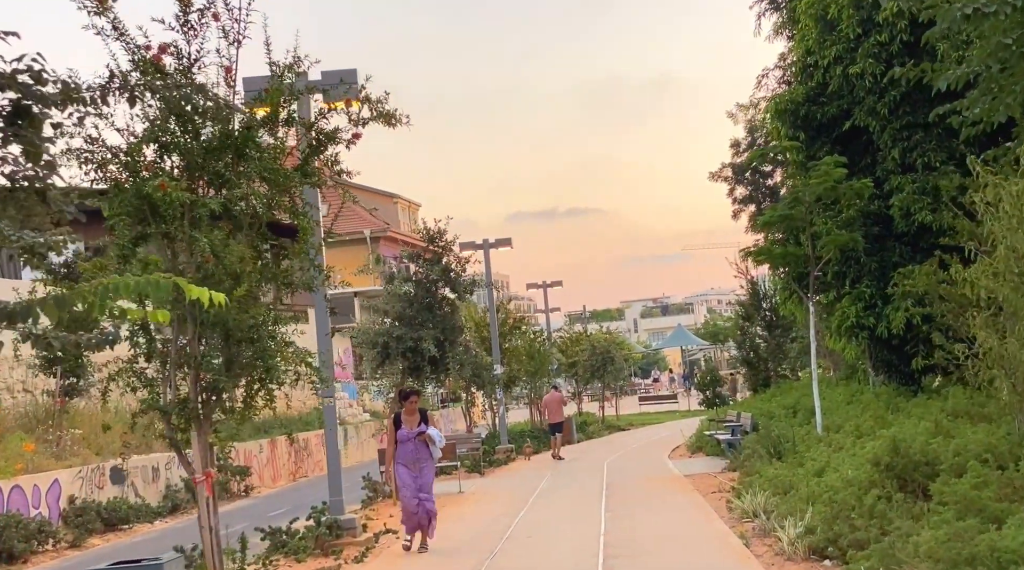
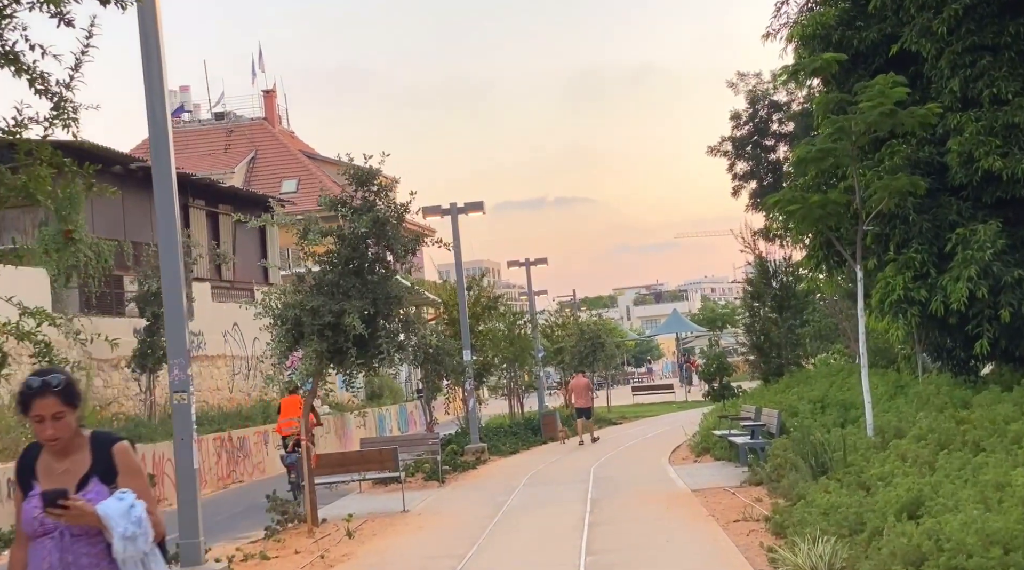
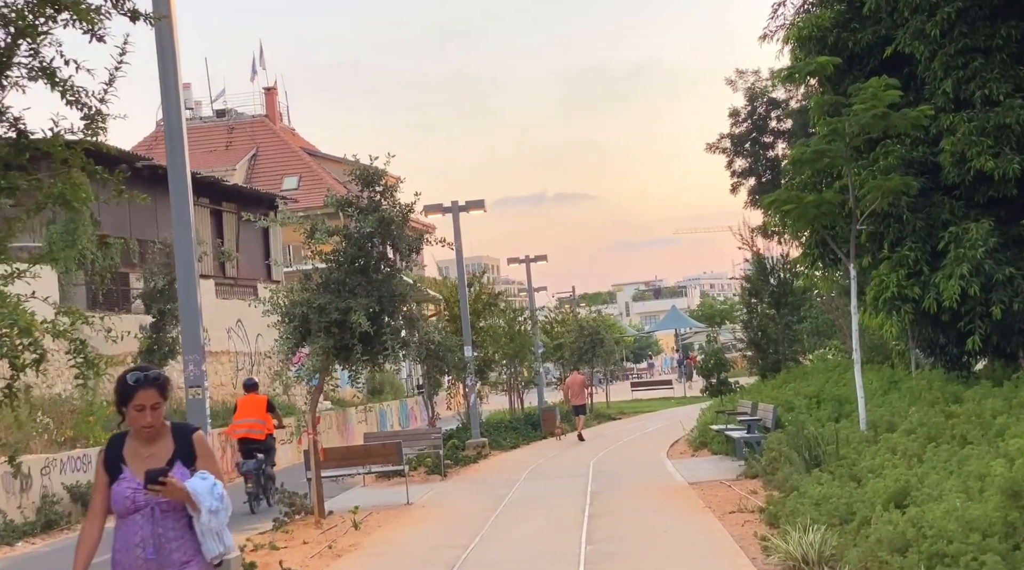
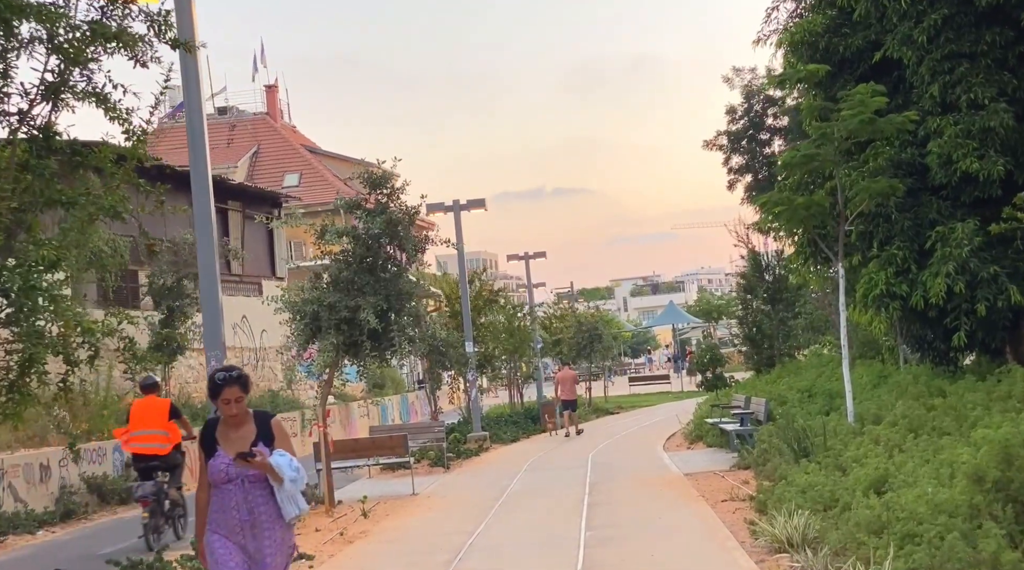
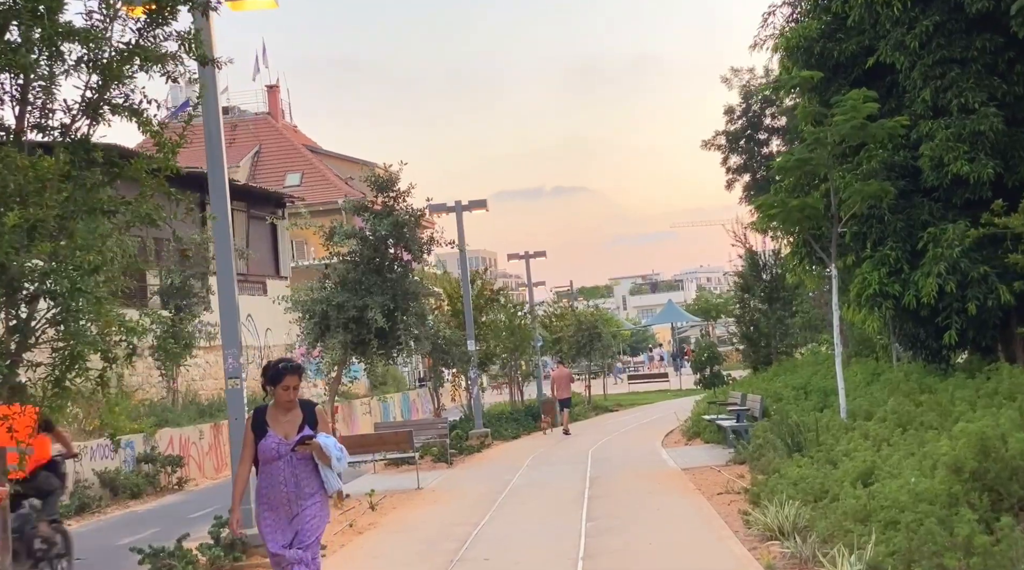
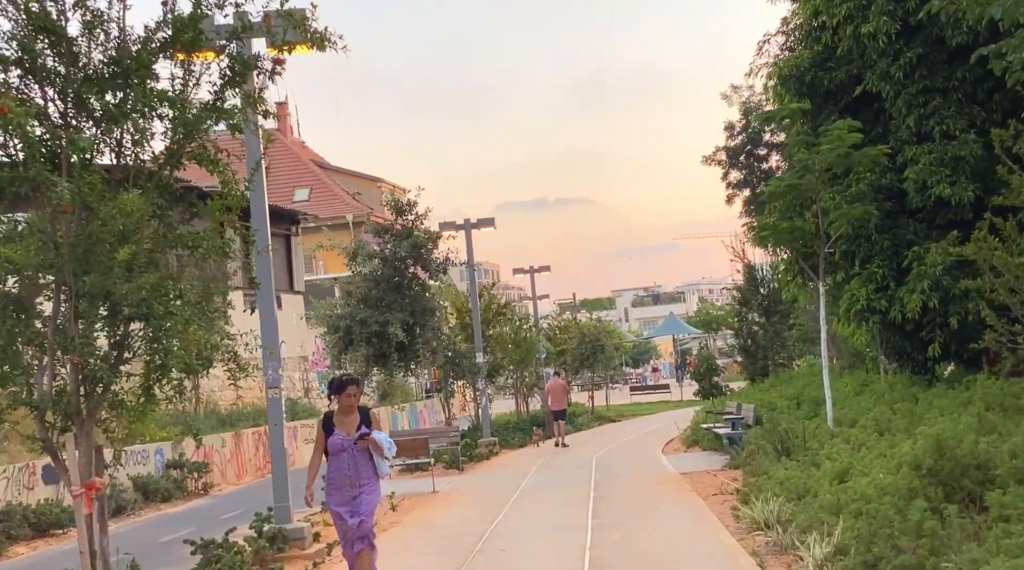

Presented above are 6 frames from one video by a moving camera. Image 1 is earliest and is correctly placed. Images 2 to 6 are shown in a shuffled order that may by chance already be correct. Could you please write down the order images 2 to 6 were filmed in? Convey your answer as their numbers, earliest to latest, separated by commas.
6, 5, 4, 3, 2
